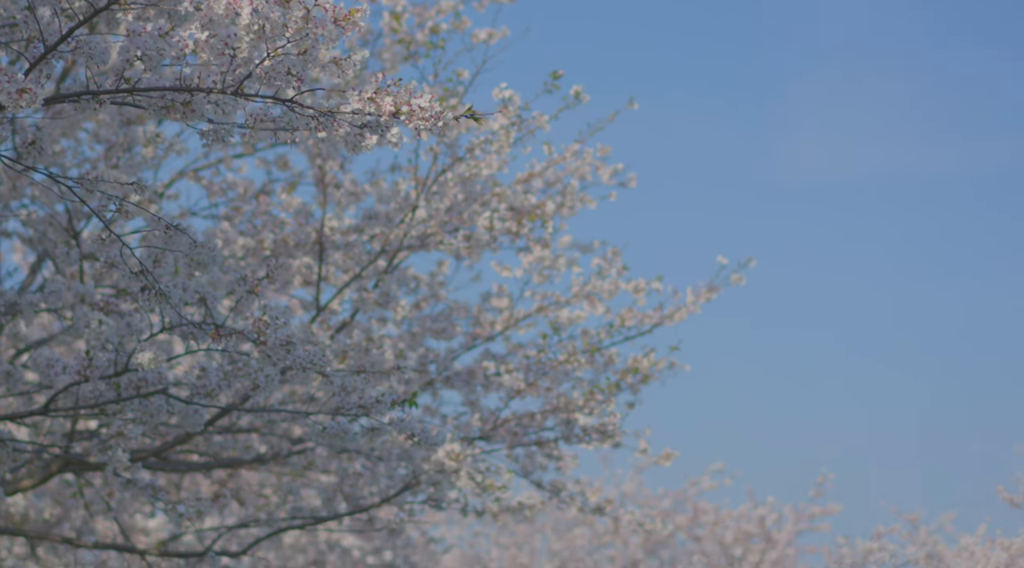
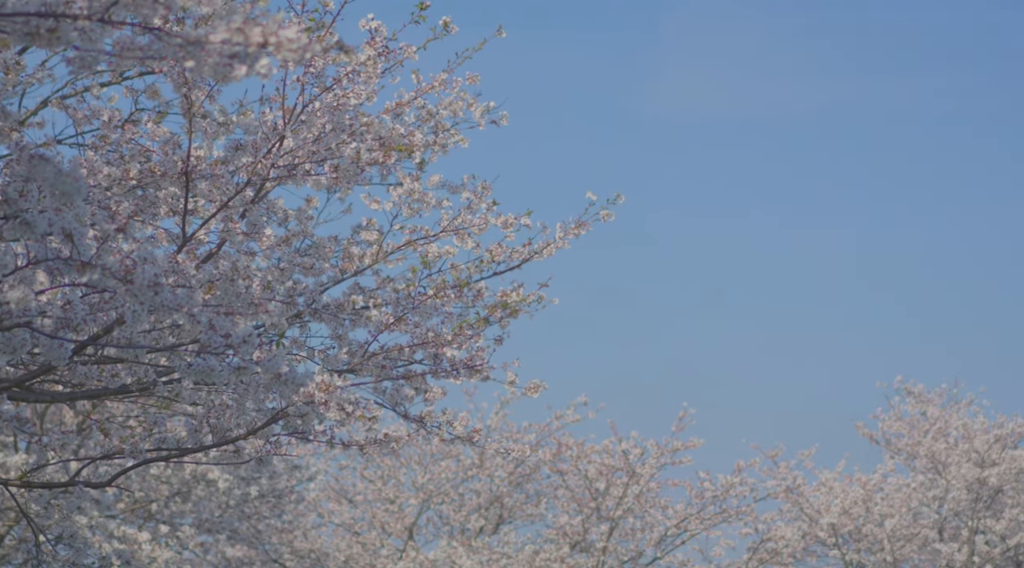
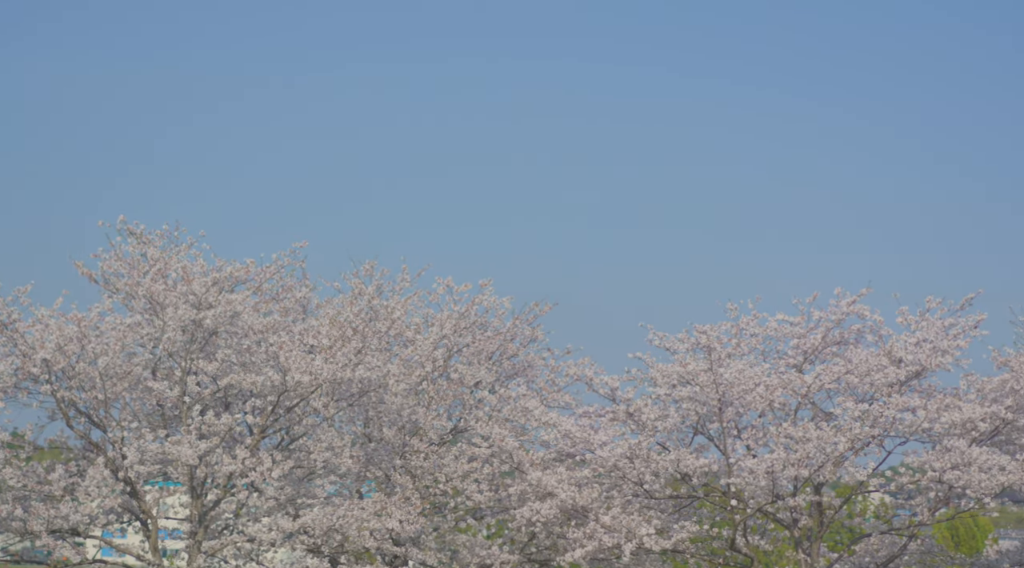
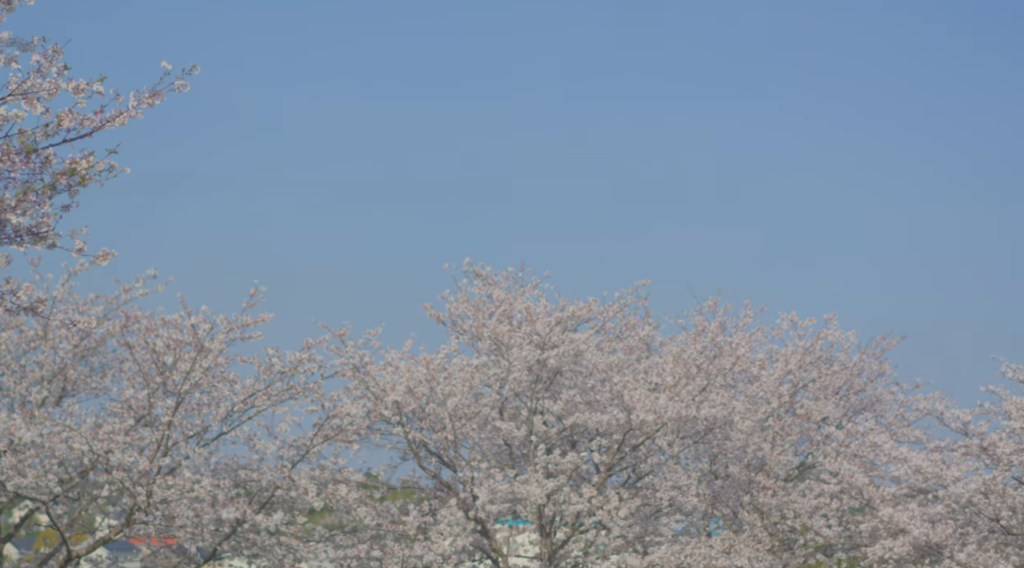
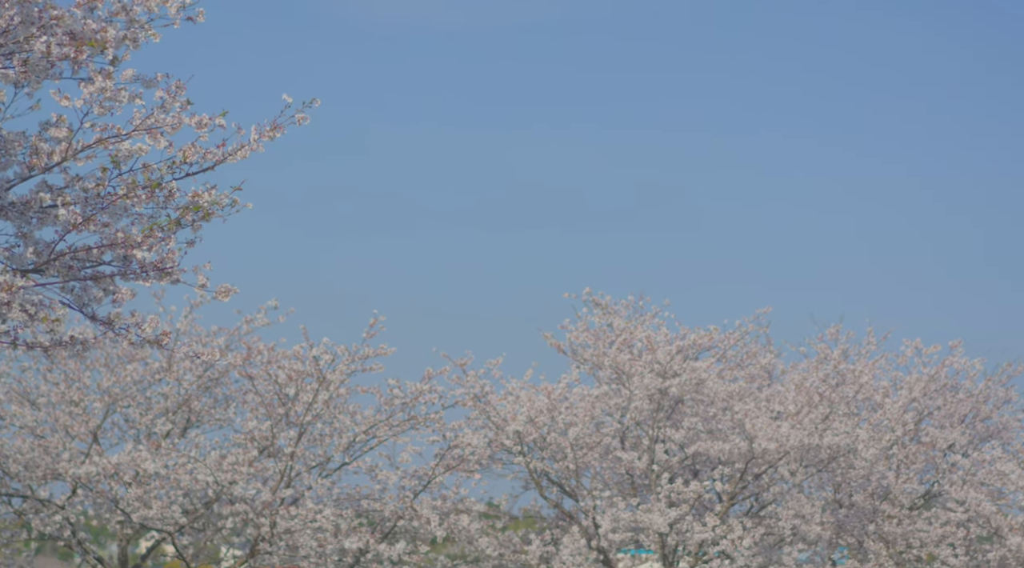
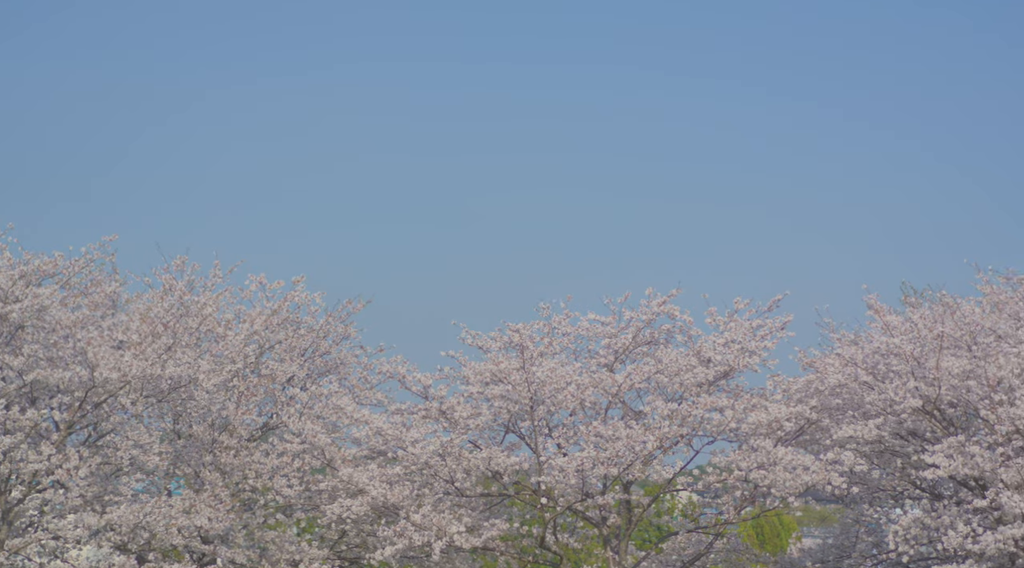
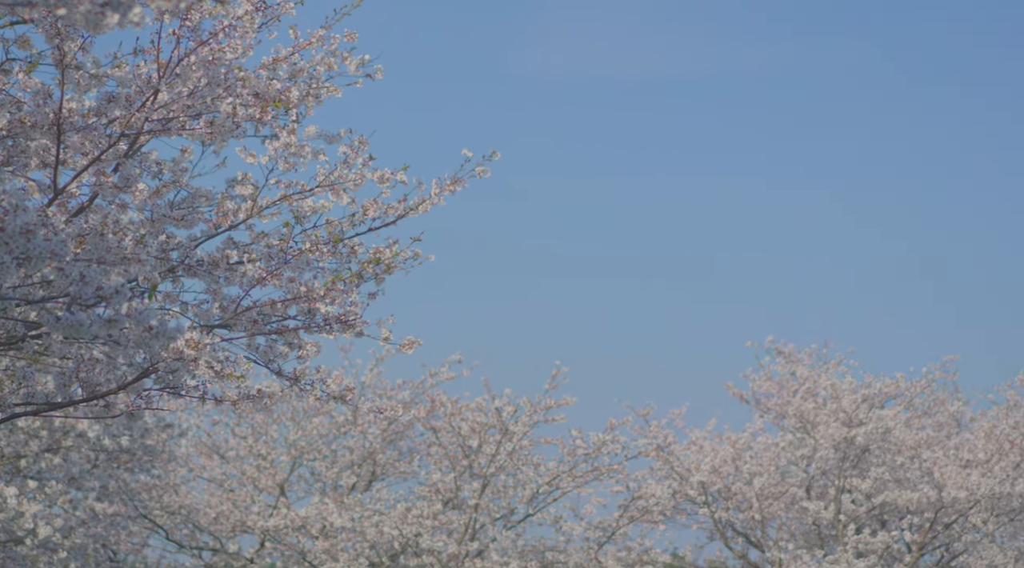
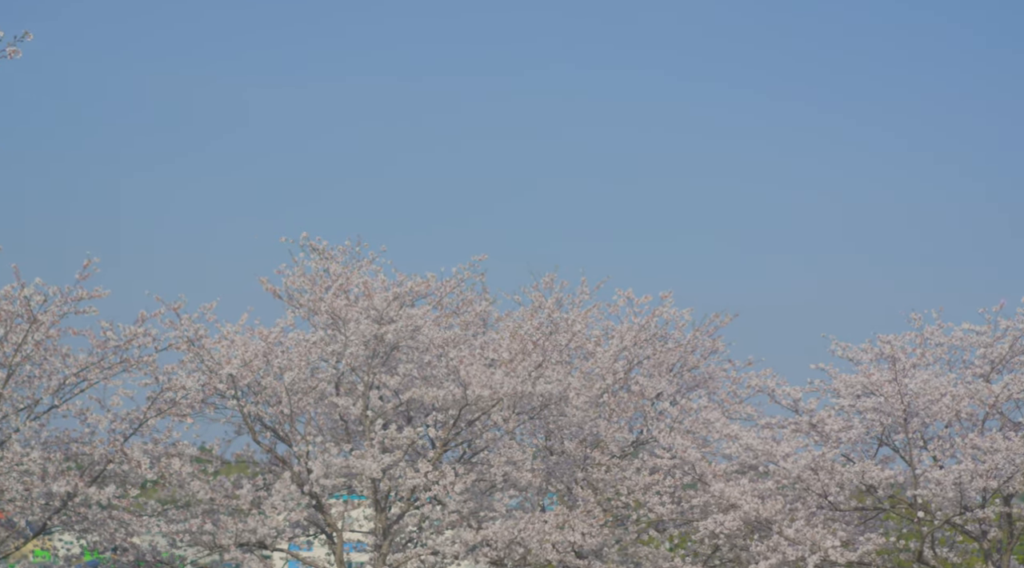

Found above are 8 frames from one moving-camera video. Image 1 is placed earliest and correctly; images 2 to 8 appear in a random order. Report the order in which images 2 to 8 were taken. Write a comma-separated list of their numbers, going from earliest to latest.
2, 7, 5, 4, 8, 3, 6
